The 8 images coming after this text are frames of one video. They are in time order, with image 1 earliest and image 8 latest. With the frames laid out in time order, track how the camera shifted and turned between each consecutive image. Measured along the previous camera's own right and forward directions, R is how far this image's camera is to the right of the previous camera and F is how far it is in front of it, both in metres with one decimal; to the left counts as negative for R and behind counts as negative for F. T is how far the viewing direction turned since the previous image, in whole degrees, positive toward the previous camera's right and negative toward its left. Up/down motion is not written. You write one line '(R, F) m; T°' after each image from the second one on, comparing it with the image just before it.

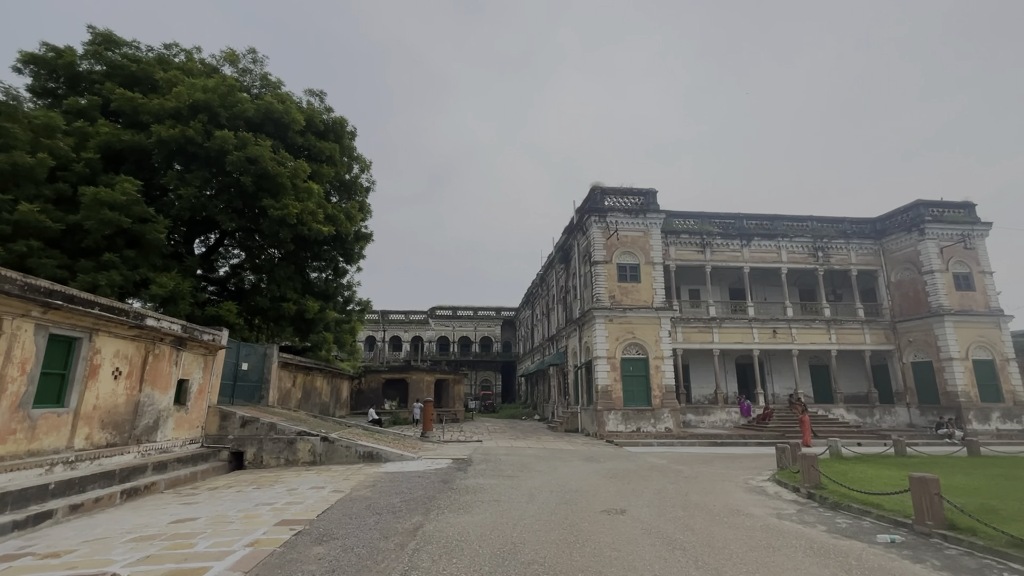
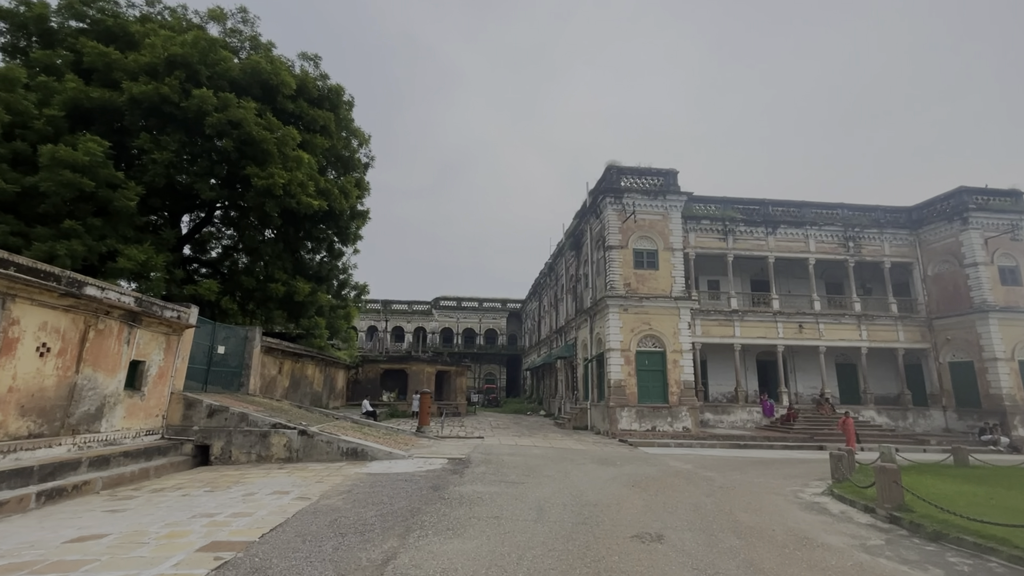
(0.0, +1.4) m; -1°
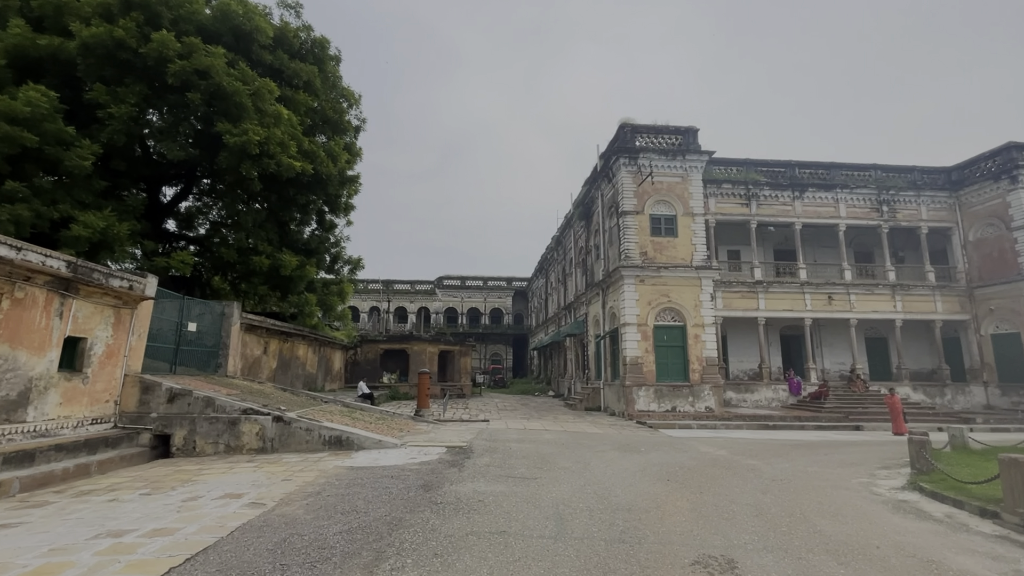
(0.0, +1.4) m; -1°
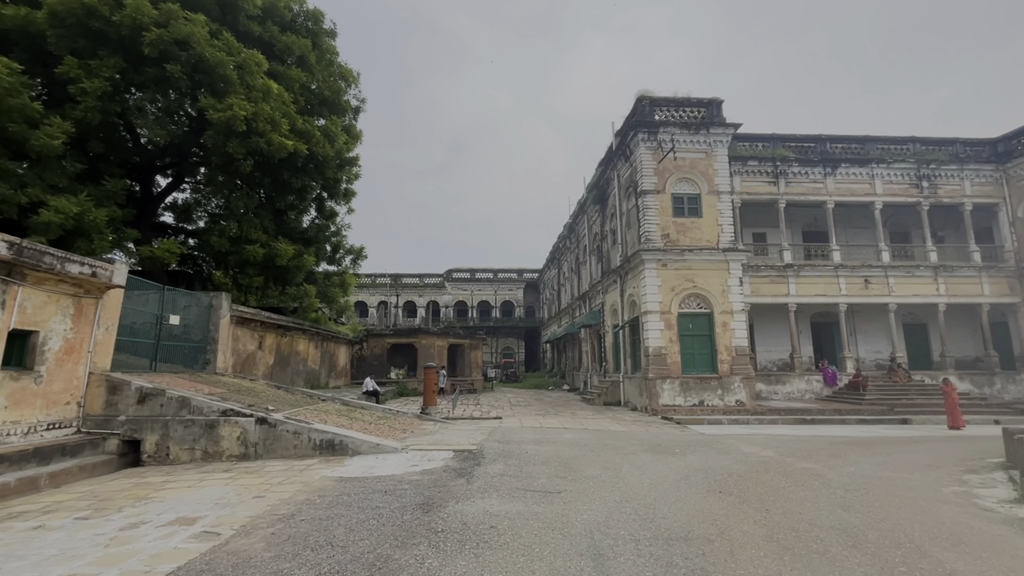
(-0.1, +1.1) m; -1°
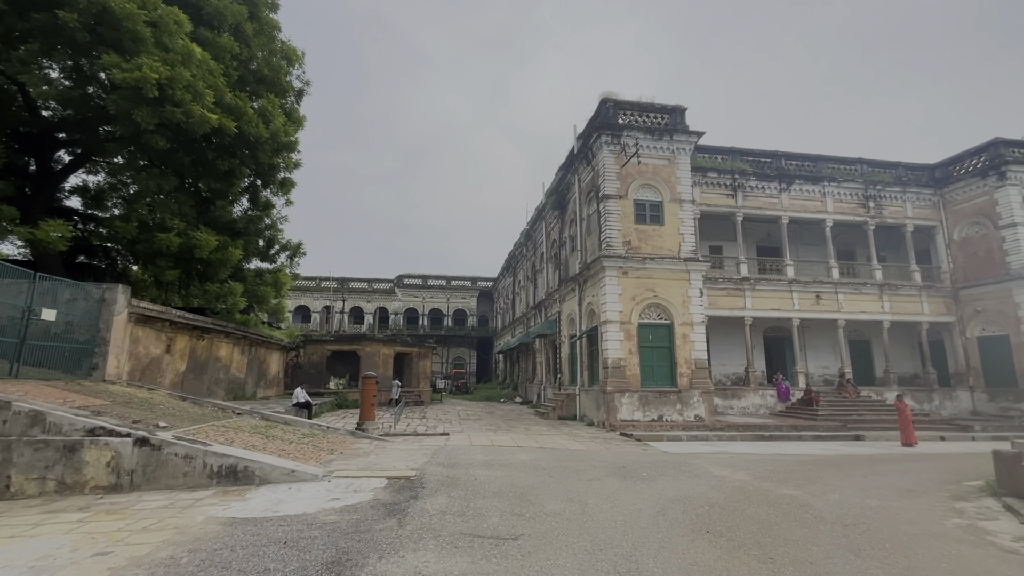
(0.0, +1.0) m; +6°
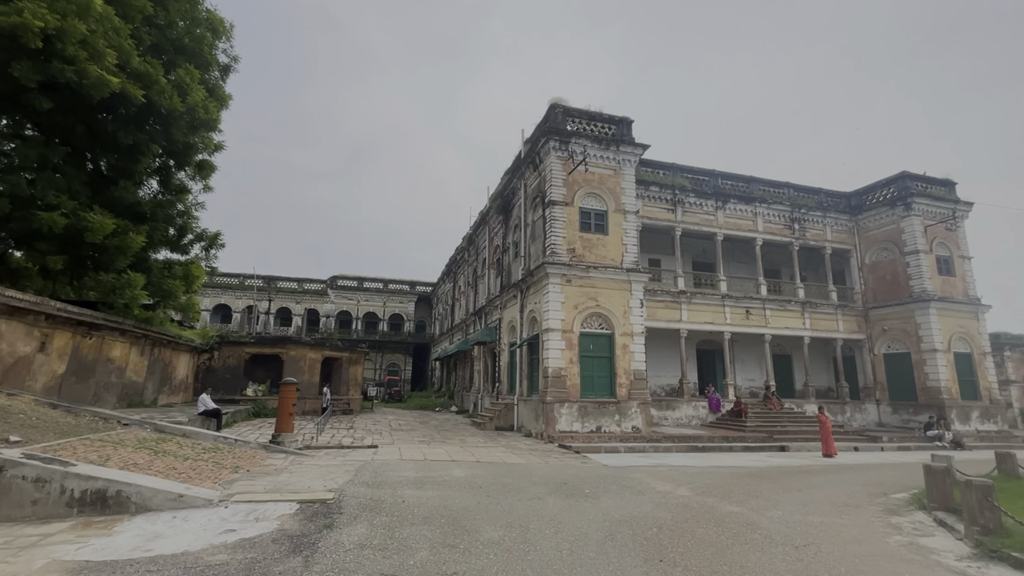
(0.0, +0.5) m; +7°
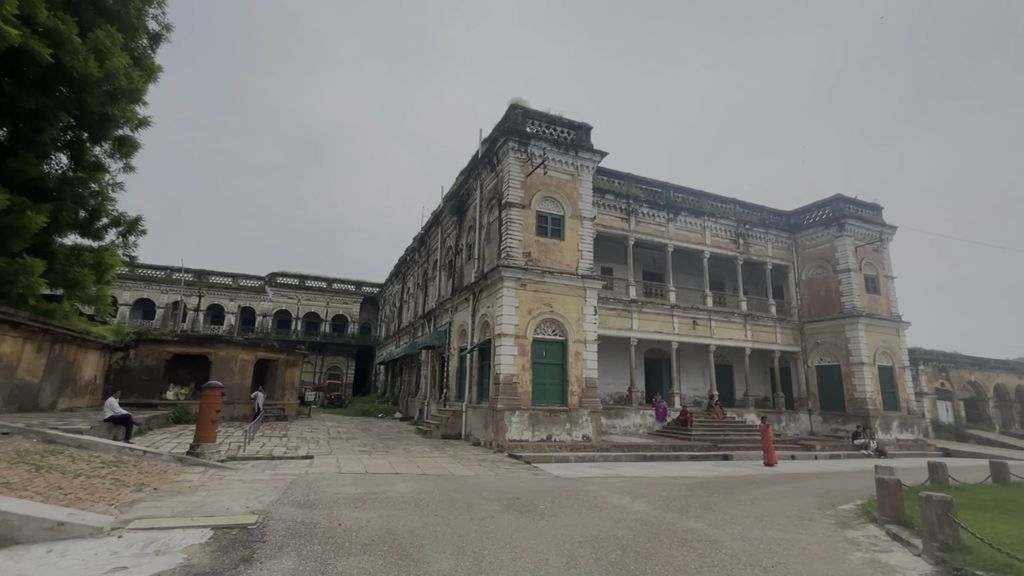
(-0.1, +0.4) m; +6°
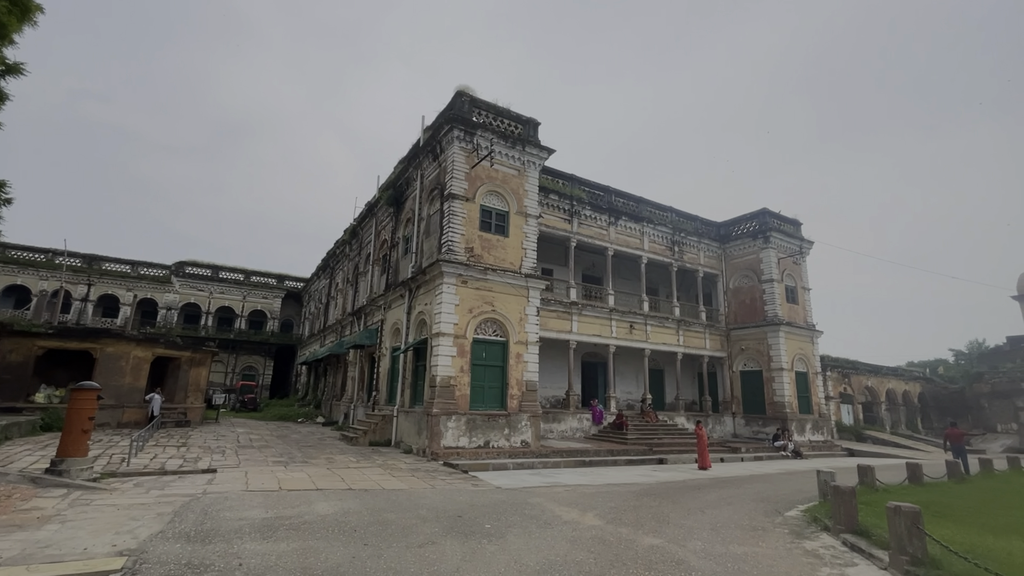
(-0.2, +0.7) m; +8°
